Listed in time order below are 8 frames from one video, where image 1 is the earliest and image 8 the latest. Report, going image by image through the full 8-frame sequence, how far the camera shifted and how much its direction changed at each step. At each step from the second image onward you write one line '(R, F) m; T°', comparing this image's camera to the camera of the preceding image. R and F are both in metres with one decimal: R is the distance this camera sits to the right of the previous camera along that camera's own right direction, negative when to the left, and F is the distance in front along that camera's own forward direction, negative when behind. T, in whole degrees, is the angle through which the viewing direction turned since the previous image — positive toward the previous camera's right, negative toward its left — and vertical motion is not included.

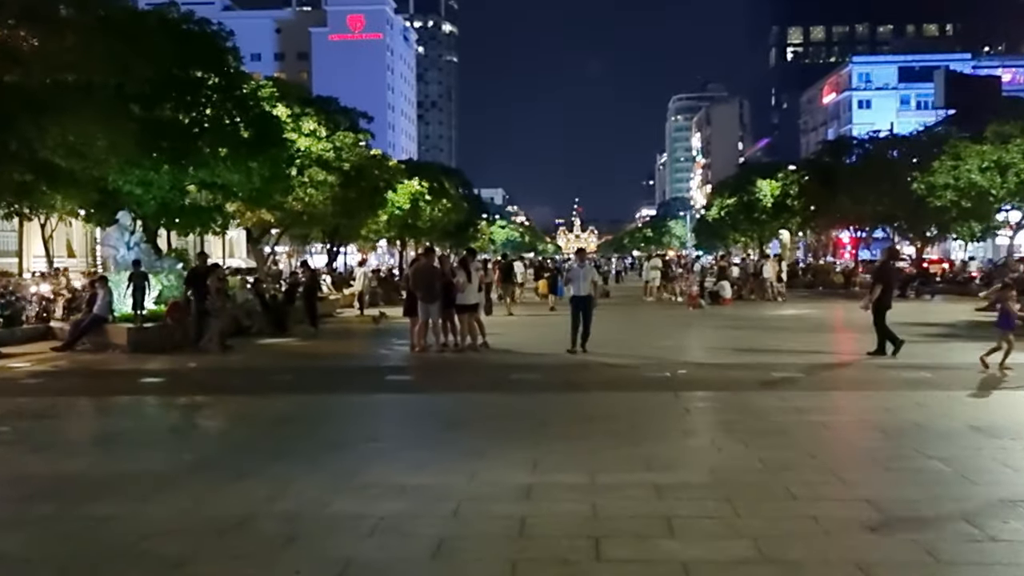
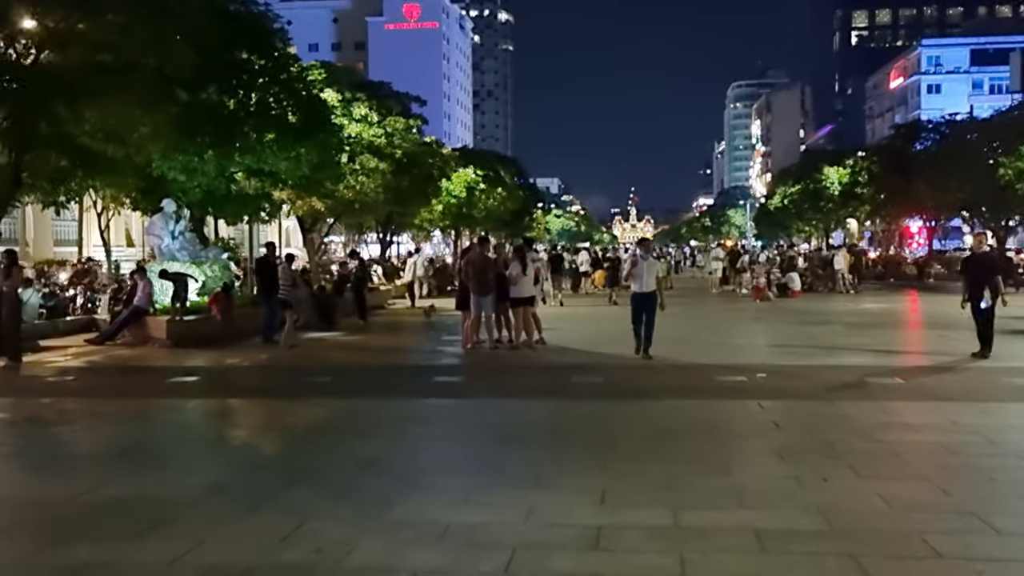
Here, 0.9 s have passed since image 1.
(-0.1, +1.3) m; -3°
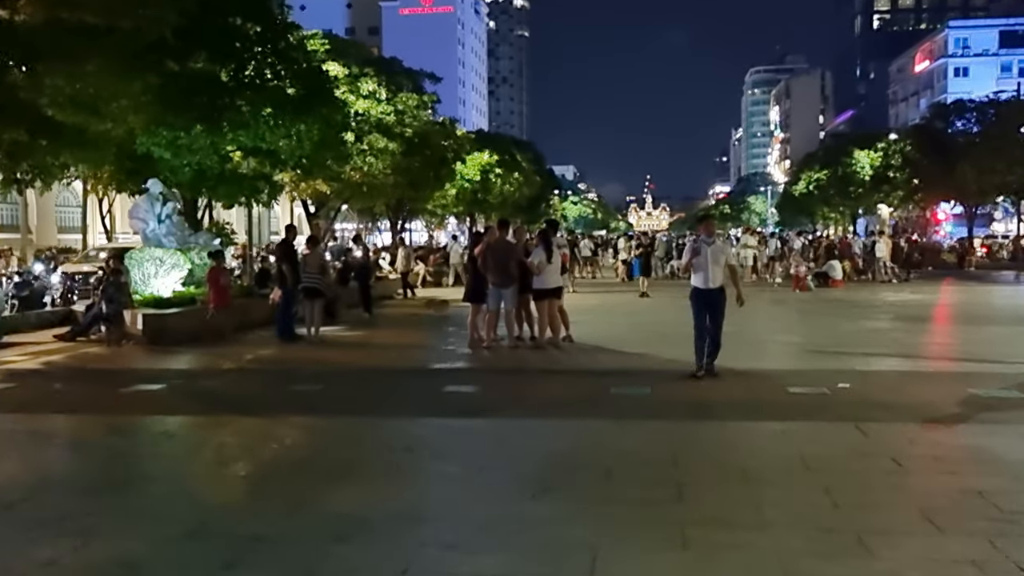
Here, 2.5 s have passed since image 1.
(-0.1, +2.3) m; -1°
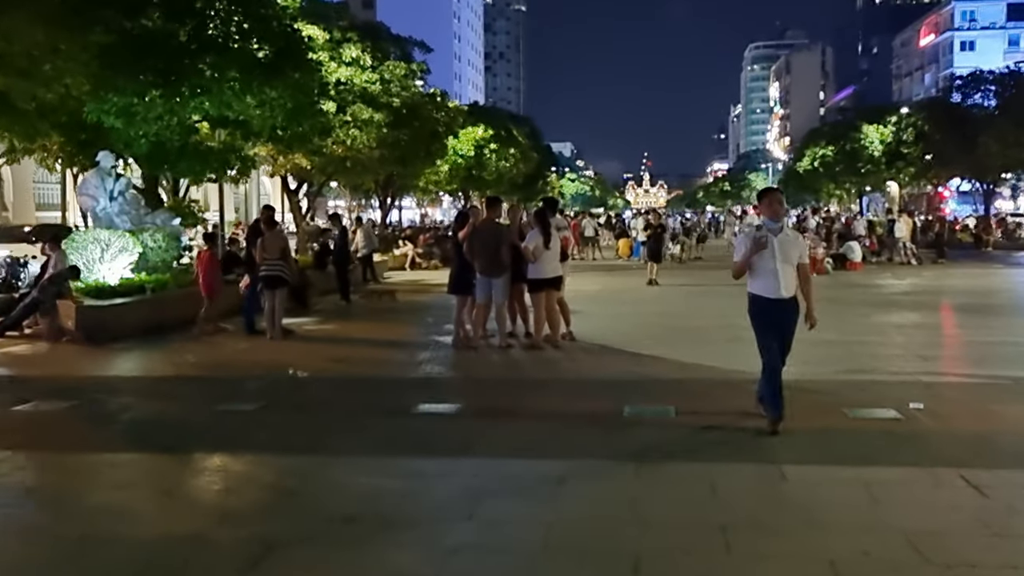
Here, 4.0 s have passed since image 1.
(+0.1, +2.2) m; 0°
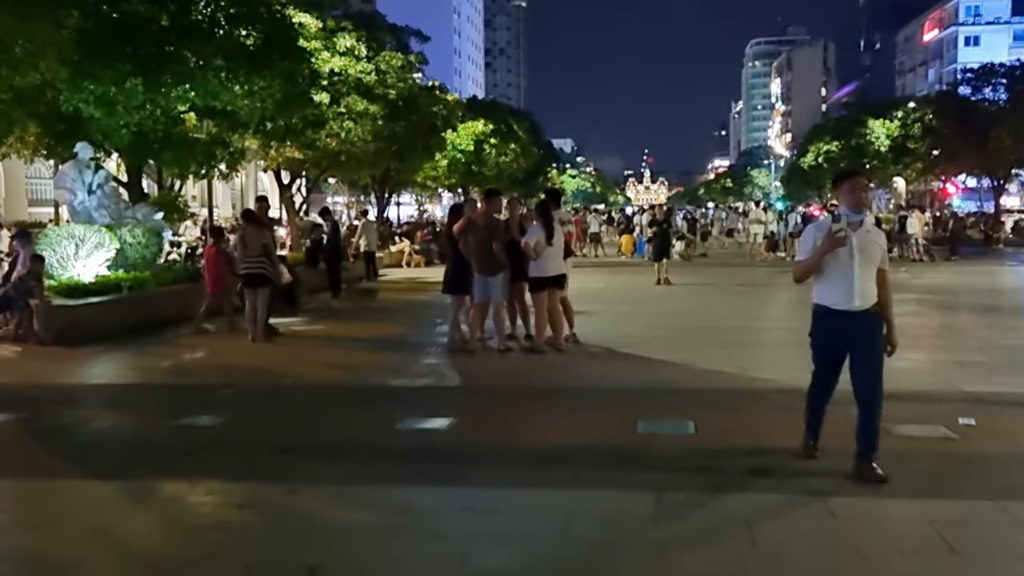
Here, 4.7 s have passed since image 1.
(0.0, +1.0) m; 0°
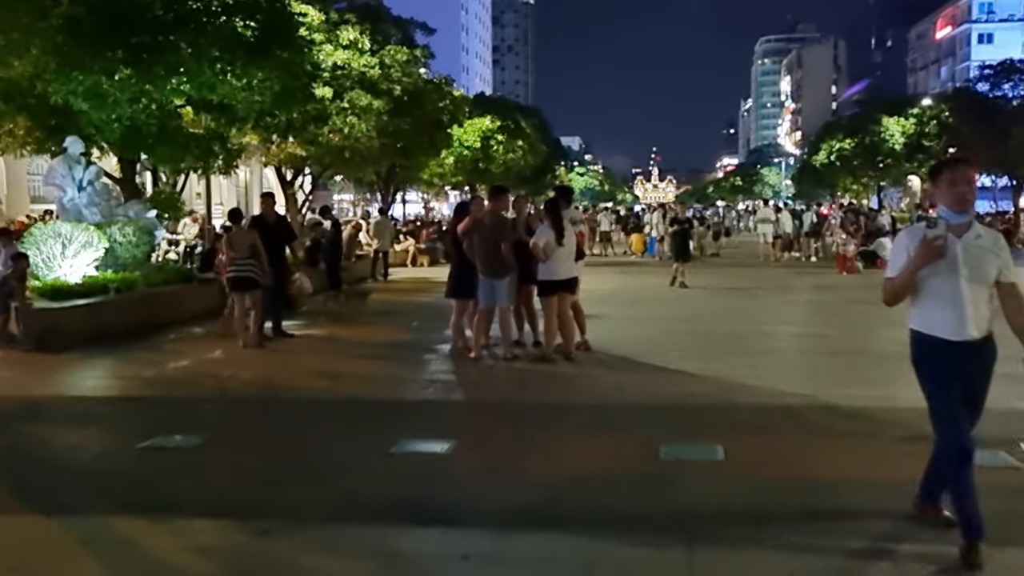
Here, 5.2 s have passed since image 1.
(0.0, +0.8) m; 0°
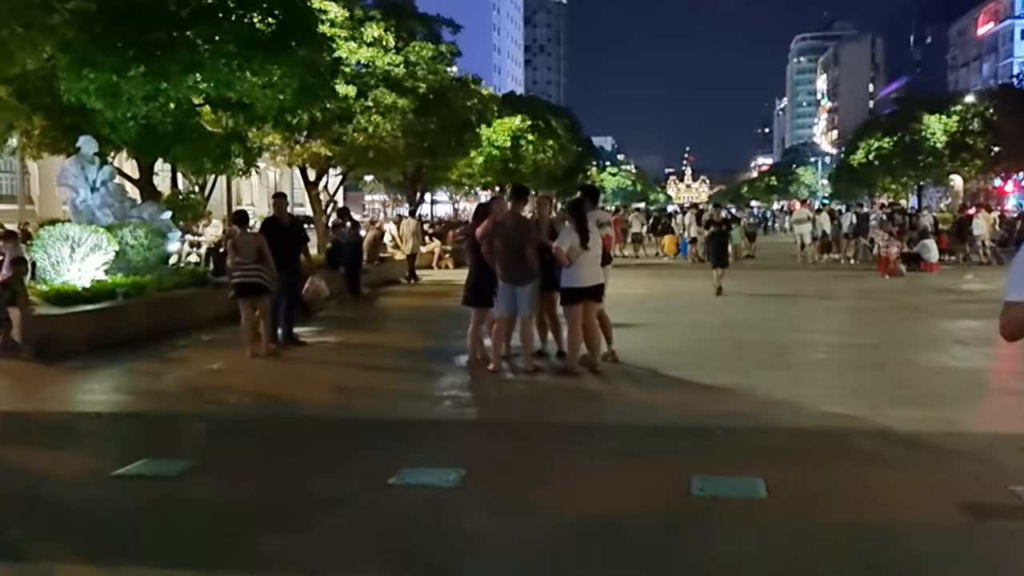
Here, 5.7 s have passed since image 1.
(+0.1, +0.8) m; -2°
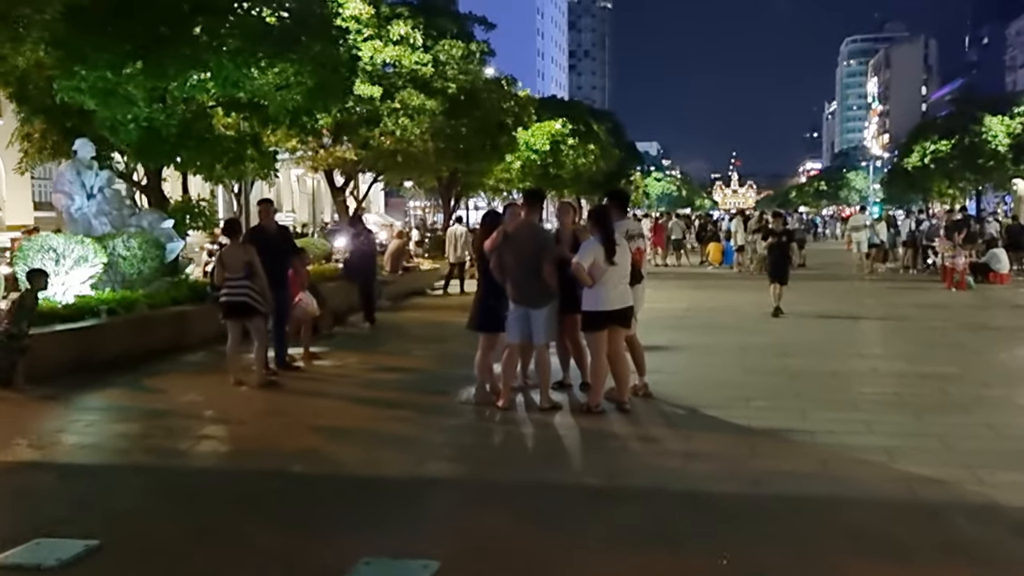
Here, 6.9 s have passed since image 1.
(+0.3, +1.5) m; -3°
